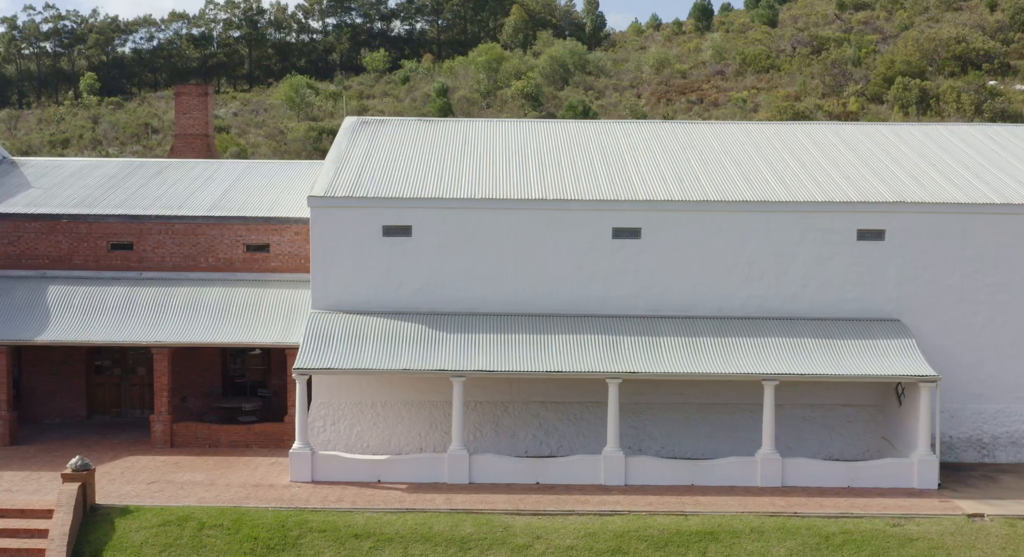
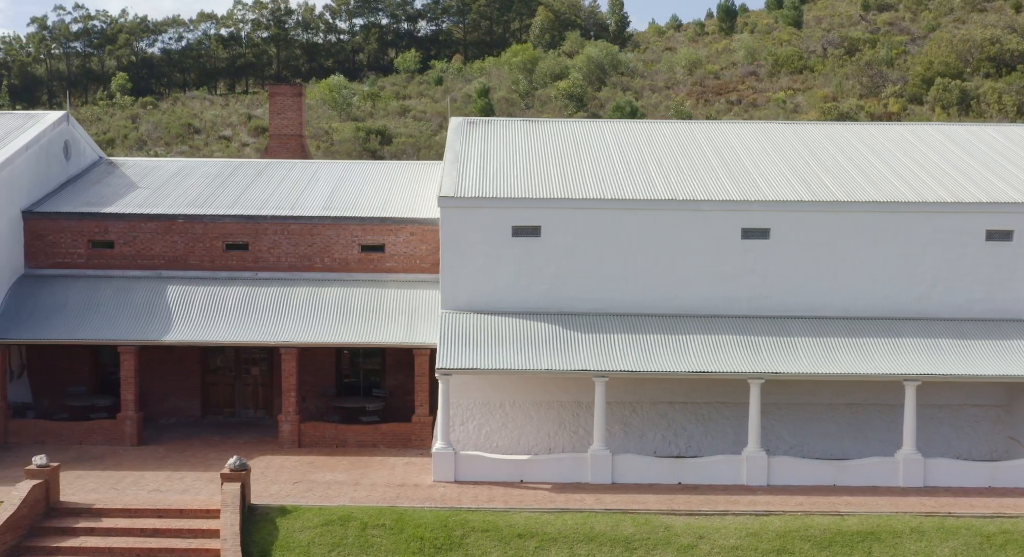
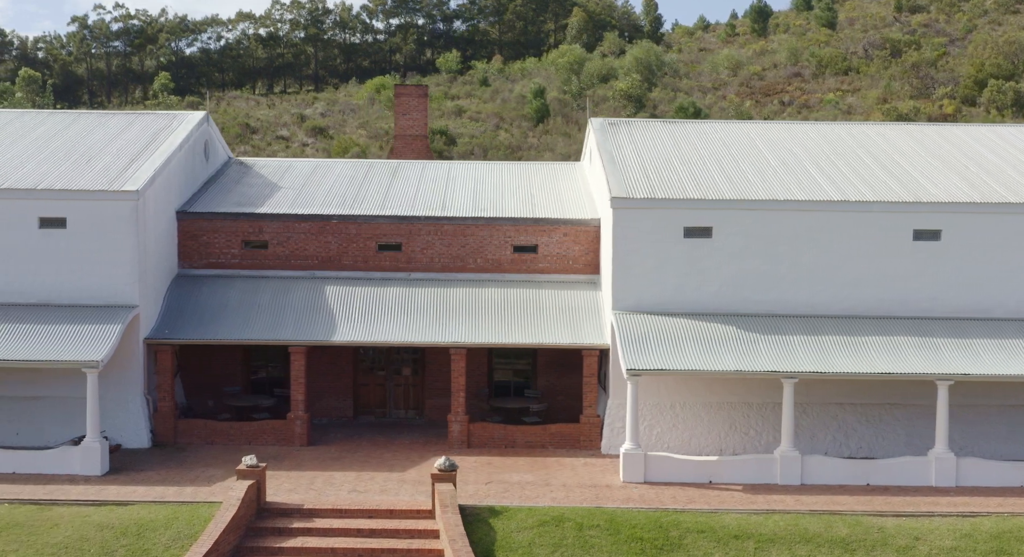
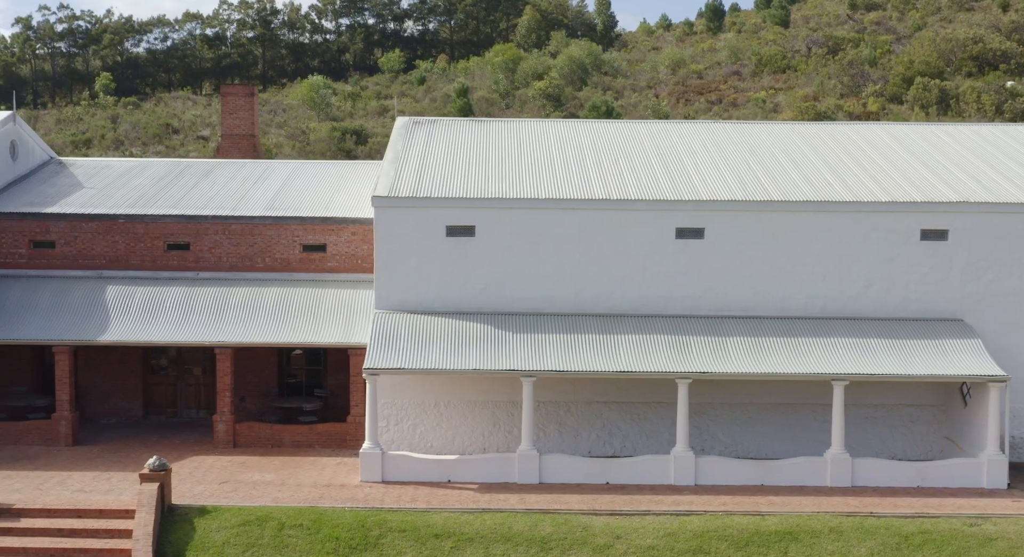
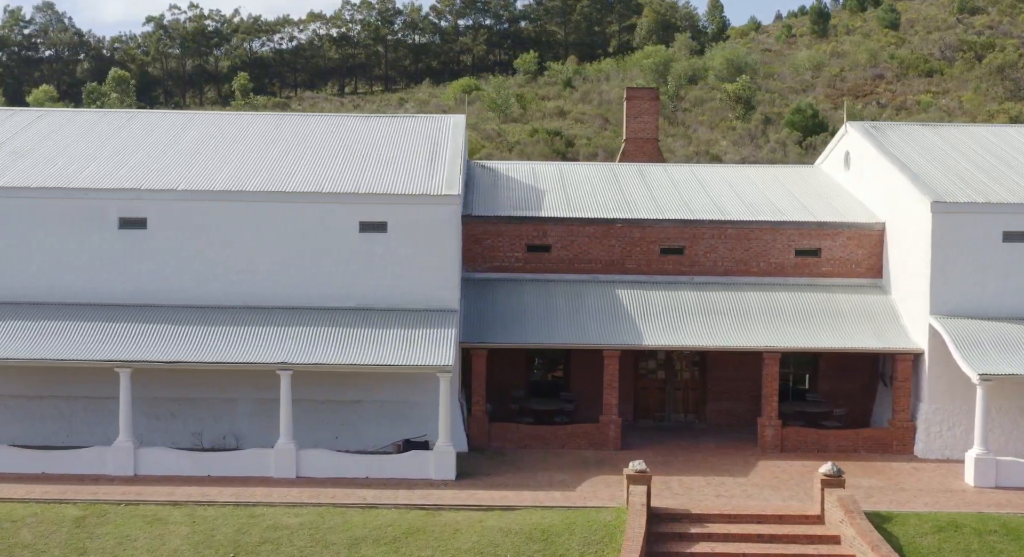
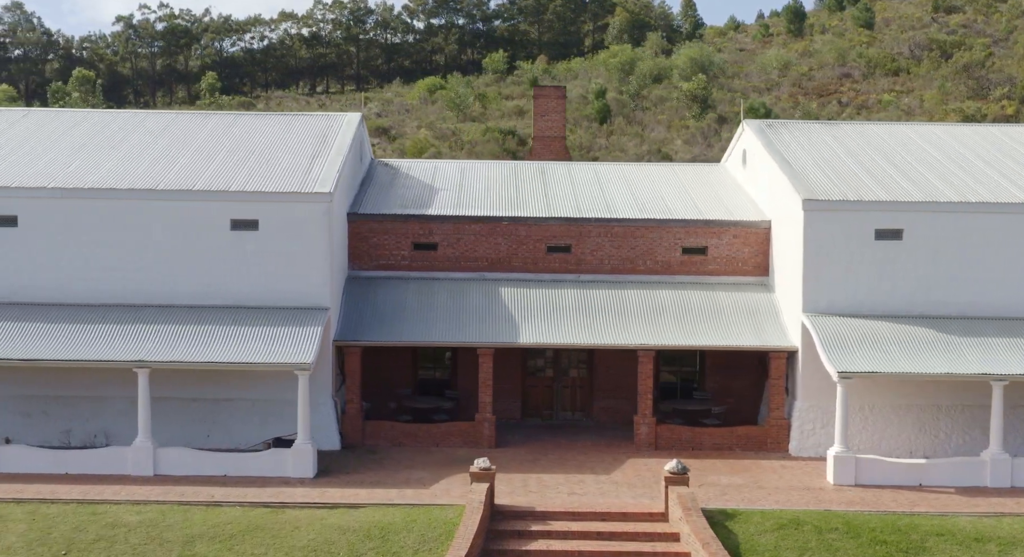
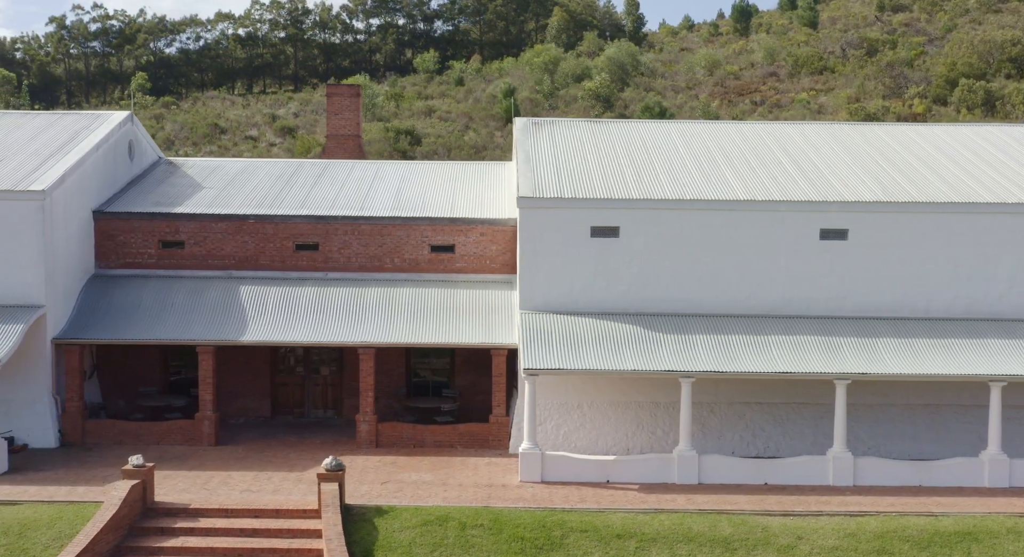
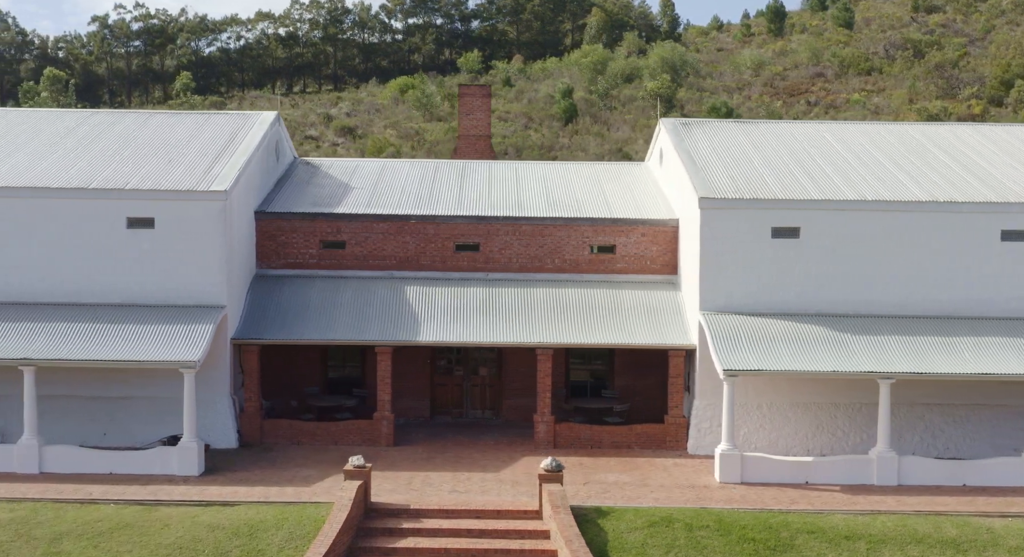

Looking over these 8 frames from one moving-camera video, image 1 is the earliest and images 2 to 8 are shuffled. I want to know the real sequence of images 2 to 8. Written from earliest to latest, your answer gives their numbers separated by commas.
4, 2, 7, 3, 8, 6, 5
